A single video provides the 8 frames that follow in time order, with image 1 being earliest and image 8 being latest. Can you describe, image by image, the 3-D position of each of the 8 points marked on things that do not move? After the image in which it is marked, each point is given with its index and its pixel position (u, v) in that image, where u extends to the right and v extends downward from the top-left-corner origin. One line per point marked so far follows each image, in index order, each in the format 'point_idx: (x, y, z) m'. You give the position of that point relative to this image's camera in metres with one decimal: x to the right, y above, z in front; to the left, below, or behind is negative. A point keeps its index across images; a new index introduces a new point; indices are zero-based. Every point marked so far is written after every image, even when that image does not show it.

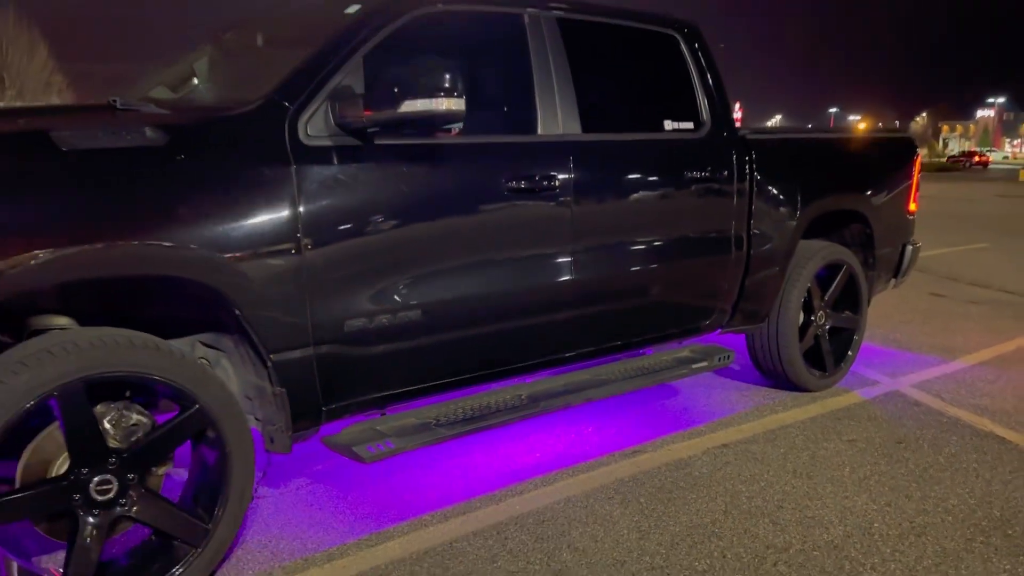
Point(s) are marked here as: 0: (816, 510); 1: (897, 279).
0: (+1.2, -0.9, +3.4) m
1: (+2.5, +0.1, +5.8) m
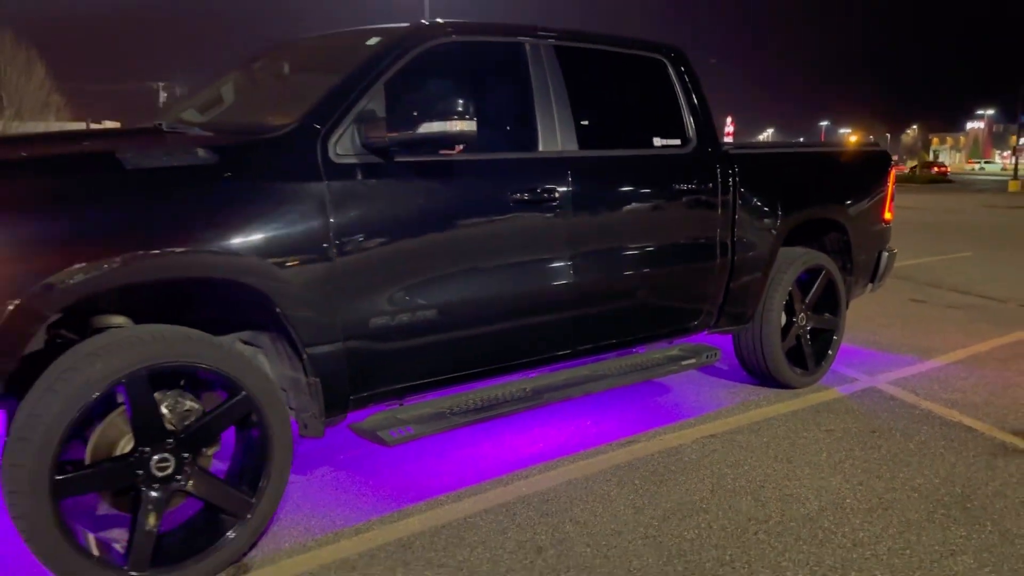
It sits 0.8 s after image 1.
0: (+1.2, -0.9, +3.8) m
1: (+2.5, 0.0, +6.1) m
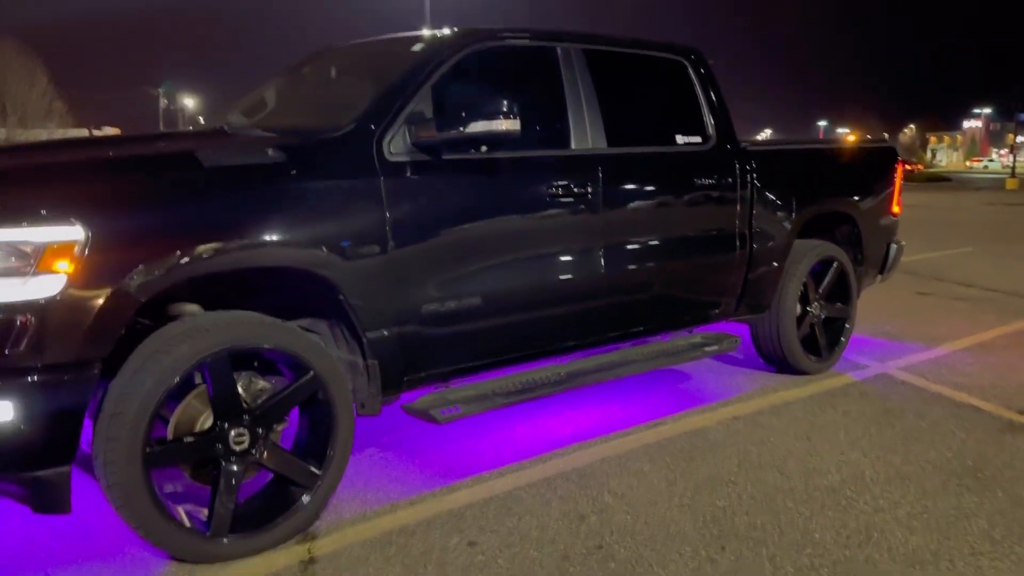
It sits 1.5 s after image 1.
0: (+1.4, -0.8, +4.0) m
1: (+2.7, +0.1, +6.4) m
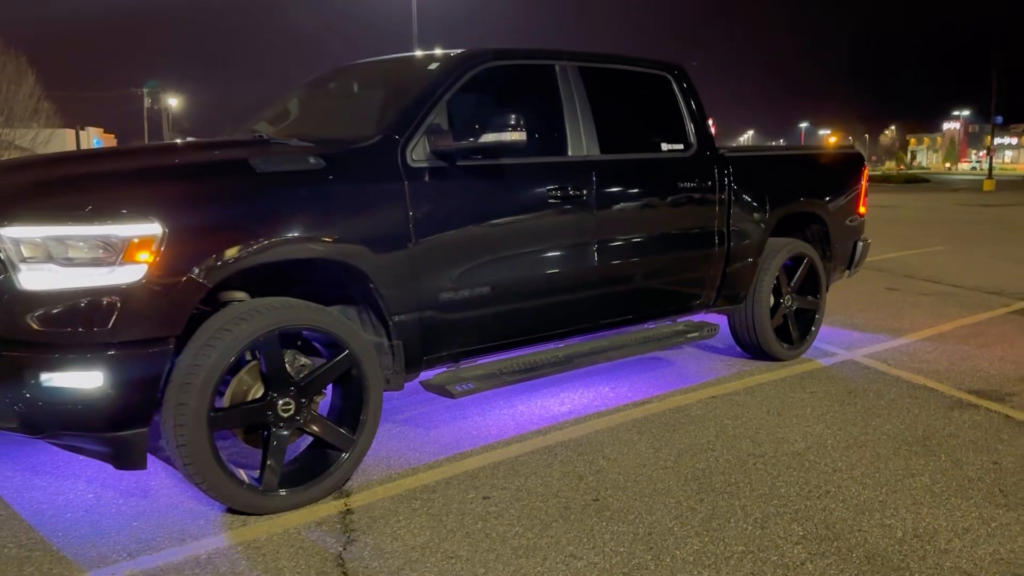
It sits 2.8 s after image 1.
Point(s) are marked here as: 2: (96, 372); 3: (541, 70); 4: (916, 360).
0: (+1.4, -0.8, +4.6) m
1: (+2.7, +0.1, +6.9) m
2: (-1.5, -0.3, +3.2) m
3: (+0.2, +1.2, +4.7) m
4: (+2.9, -0.5, +6.3) m
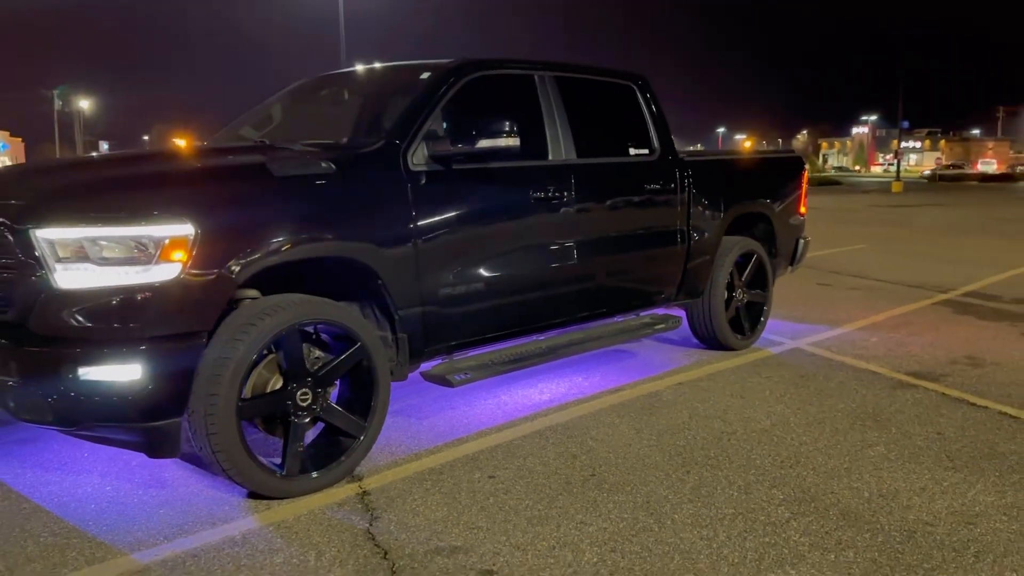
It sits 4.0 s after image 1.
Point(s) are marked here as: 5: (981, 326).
0: (+1.4, -0.7, +5.0) m
1: (+2.4, +0.2, +7.5) m
2: (-1.4, -0.3, +3.4) m
3: (+0.1, +1.2, +5.0) m
4: (+2.7, -0.5, +6.9) m
5: (+4.2, -0.3, +7.8) m
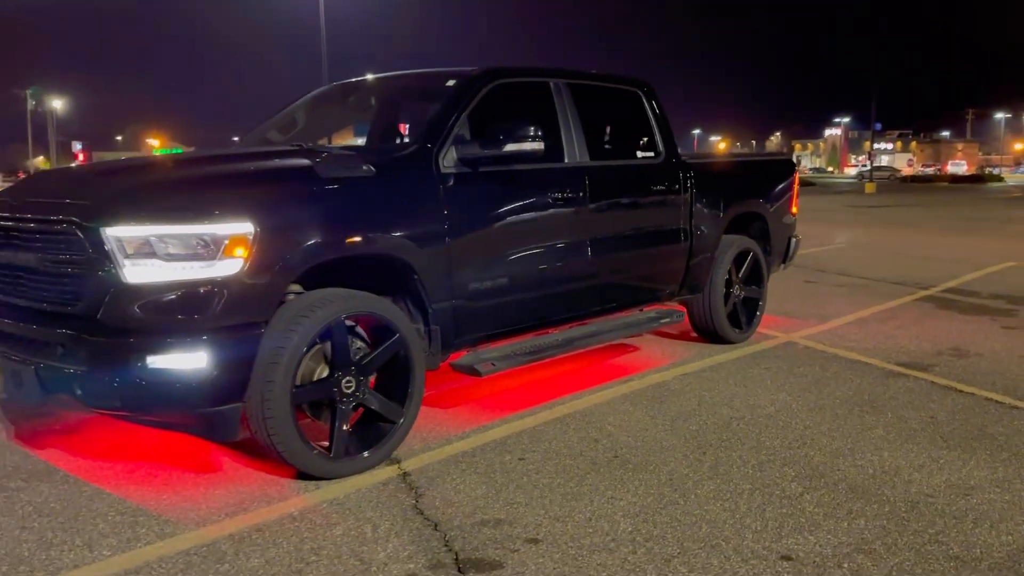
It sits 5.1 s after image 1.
0: (+1.5, -0.7, +5.3) m
1: (+2.4, +0.2, +7.8) m
2: (-1.3, -0.3, +3.6) m
3: (+0.2, +1.2, +5.3) m
4: (+2.8, -0.4, +7.2) m
5: (+4.2, -0.3, +8.2) m
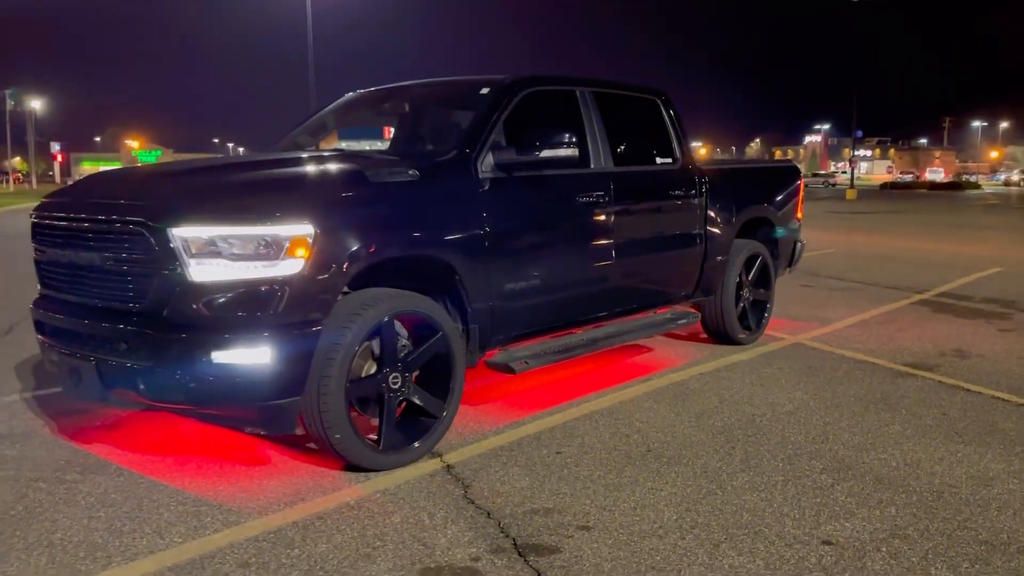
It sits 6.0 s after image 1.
0: (+1.6, -0.7, +5.5) m
1: (+2.6, +0.2, +8.0) m
2: (-1.1, -0.3, +3.7) m
3: (+0.3, +1.2, +5.5) m
4: (+2.9, -0.5, +7.5) m
5: (+4.3, -0.3, +8.4) m
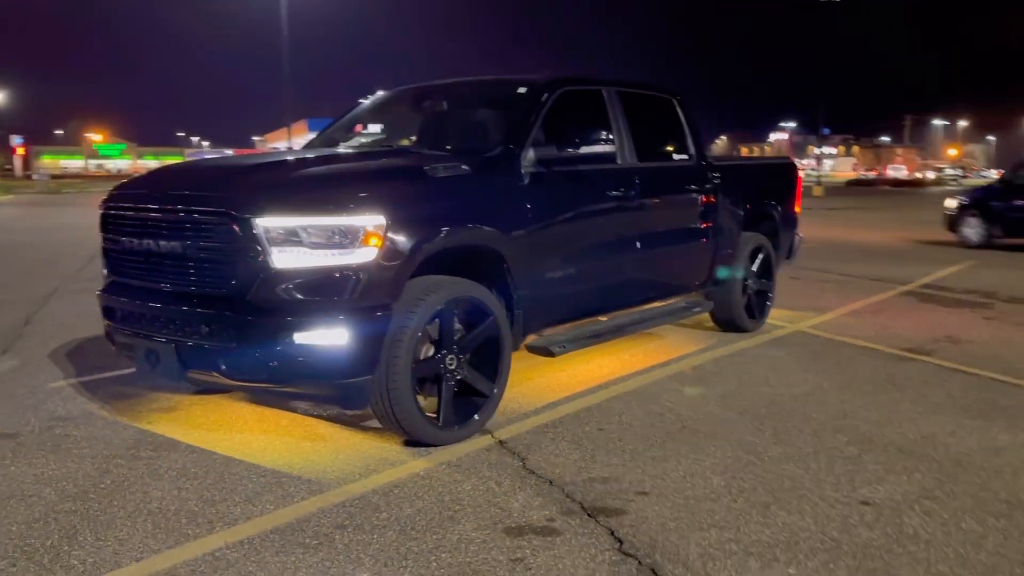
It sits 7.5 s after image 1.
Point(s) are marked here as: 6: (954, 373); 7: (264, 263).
0: (+1.9, -0.6, +5.9) m
1: (+2.7, +0.3, +8.4) m
2: (-0.8, -0.2, +4.0) m
3: (+0.6, +1.3, +5.8) m
4: (+3.0, -0.4, +7.9) m
5: (+4.4, -0.2, +8.9) m
6: (+3.1, -0.6, +6.1) m
7: (-1.1, +0.1, +4.0) m
